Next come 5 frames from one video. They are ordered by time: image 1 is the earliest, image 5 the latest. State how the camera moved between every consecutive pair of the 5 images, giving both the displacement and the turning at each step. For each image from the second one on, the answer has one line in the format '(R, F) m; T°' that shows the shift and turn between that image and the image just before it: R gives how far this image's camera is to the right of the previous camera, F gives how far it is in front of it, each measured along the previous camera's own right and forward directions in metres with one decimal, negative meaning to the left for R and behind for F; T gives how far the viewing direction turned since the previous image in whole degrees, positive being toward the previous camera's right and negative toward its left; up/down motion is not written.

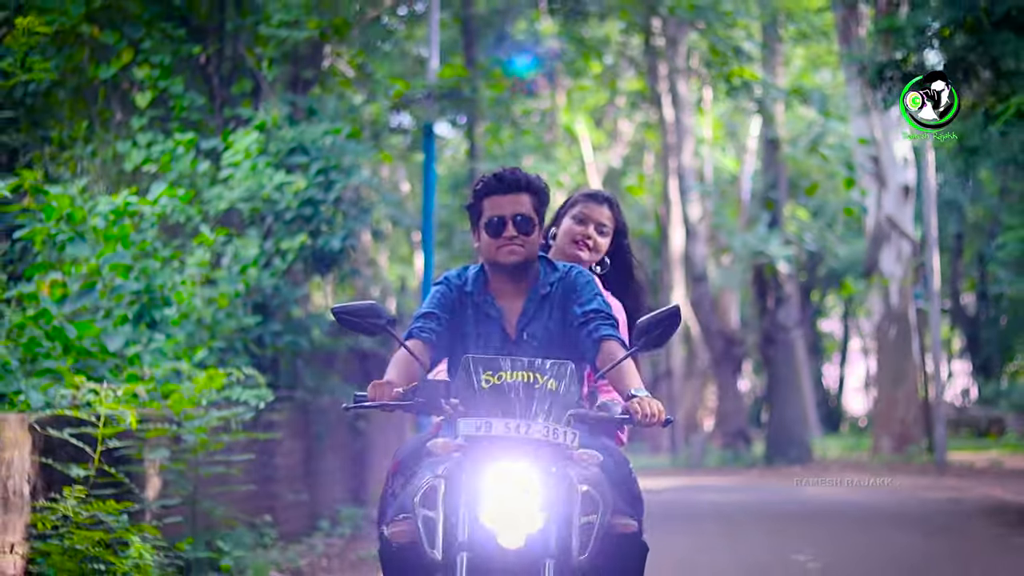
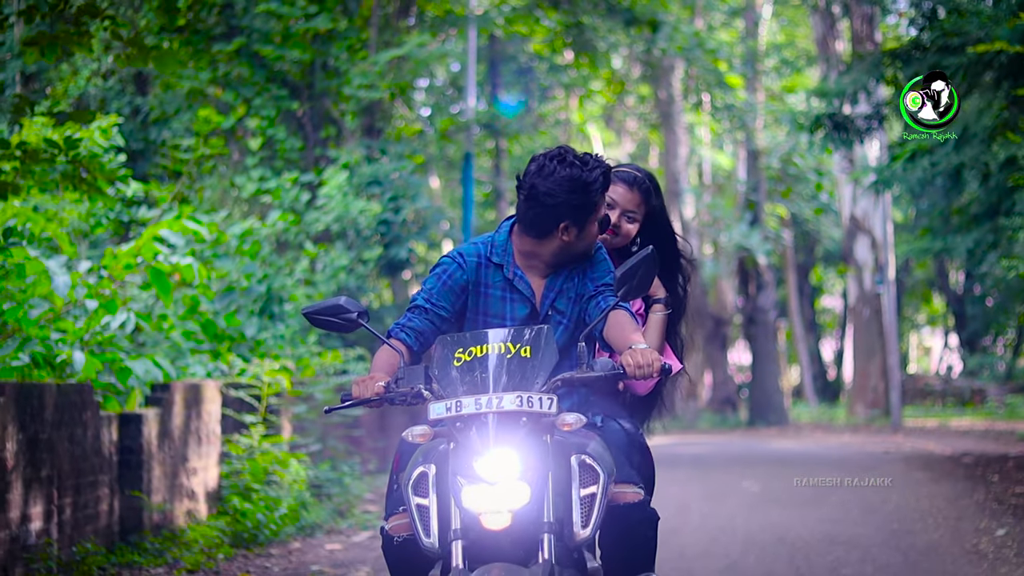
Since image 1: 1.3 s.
(-0.1, -3.1) m; -1°
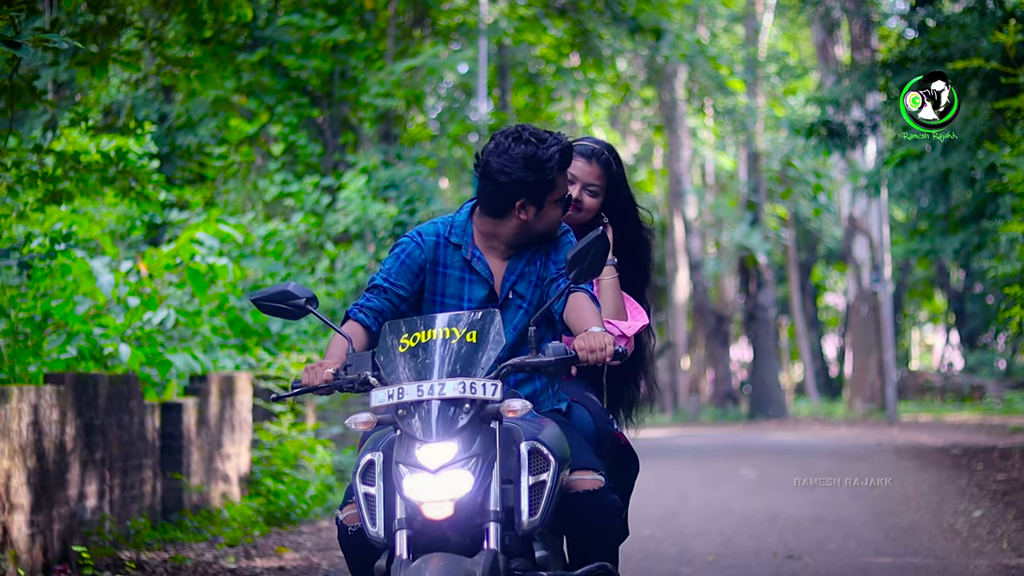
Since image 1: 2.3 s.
(0.0, -0.7) m; 0°
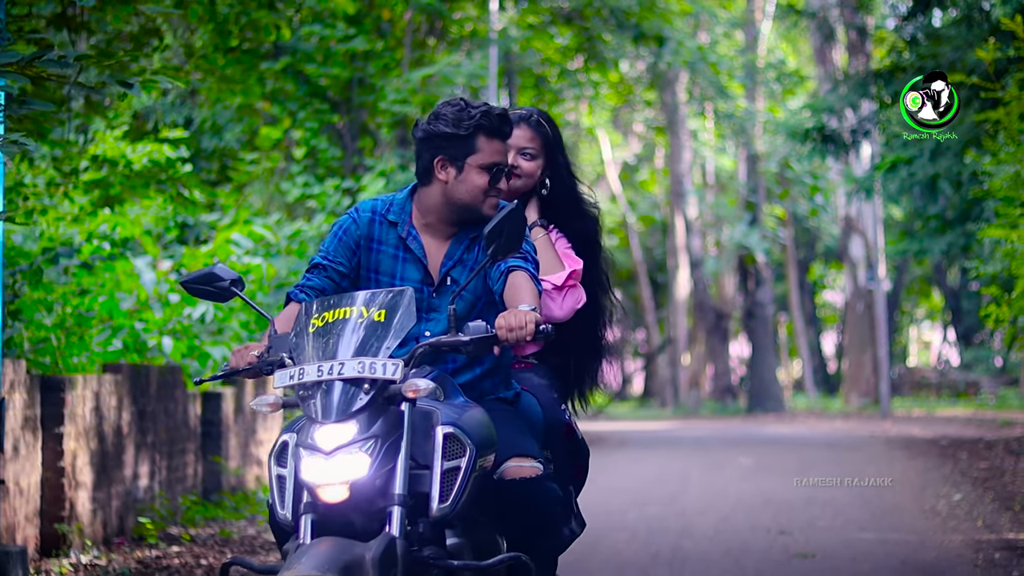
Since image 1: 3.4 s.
(-0.1, -0.7) m; 0°
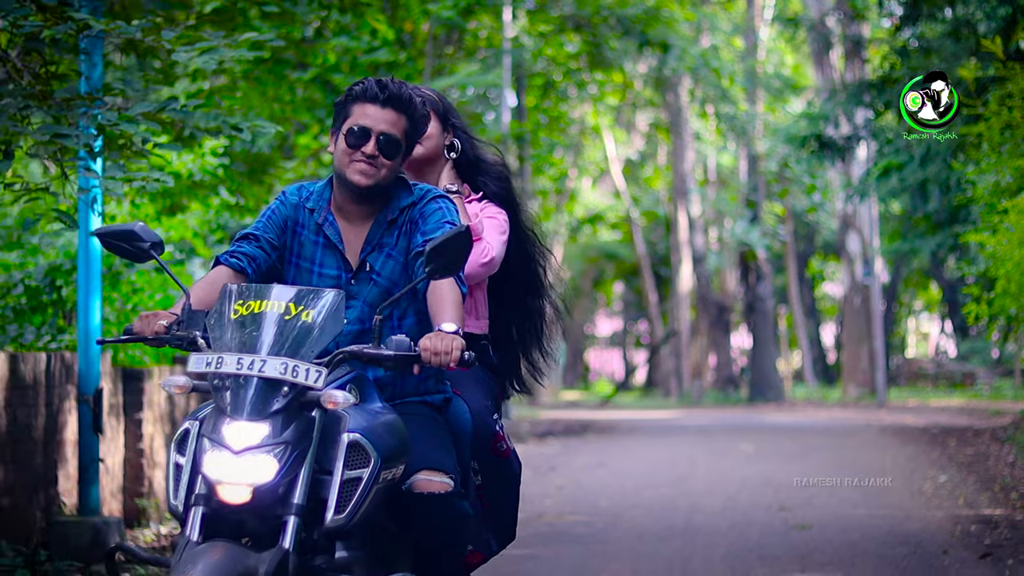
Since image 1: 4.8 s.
(-0.2, -0.9) m; 0°
